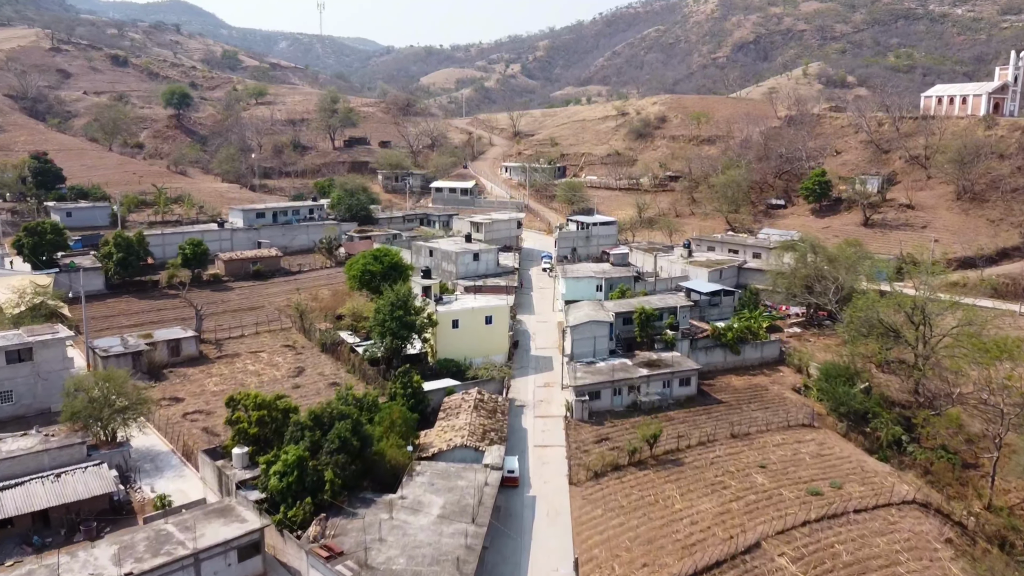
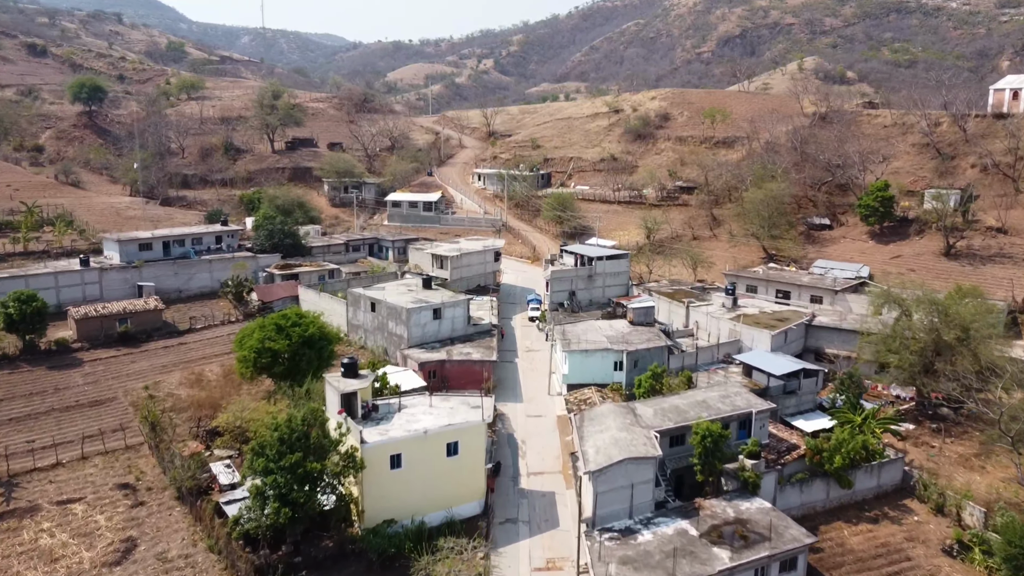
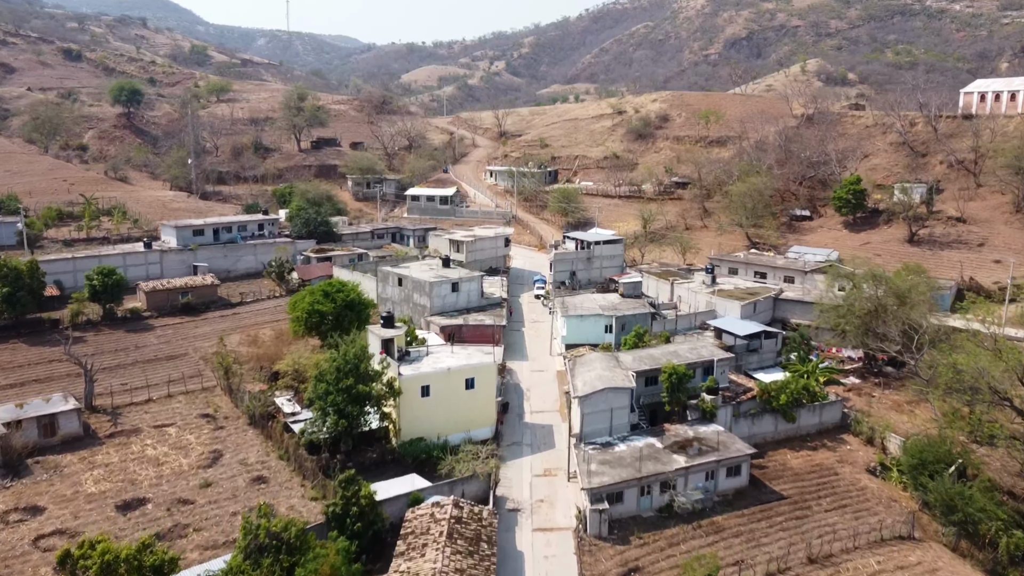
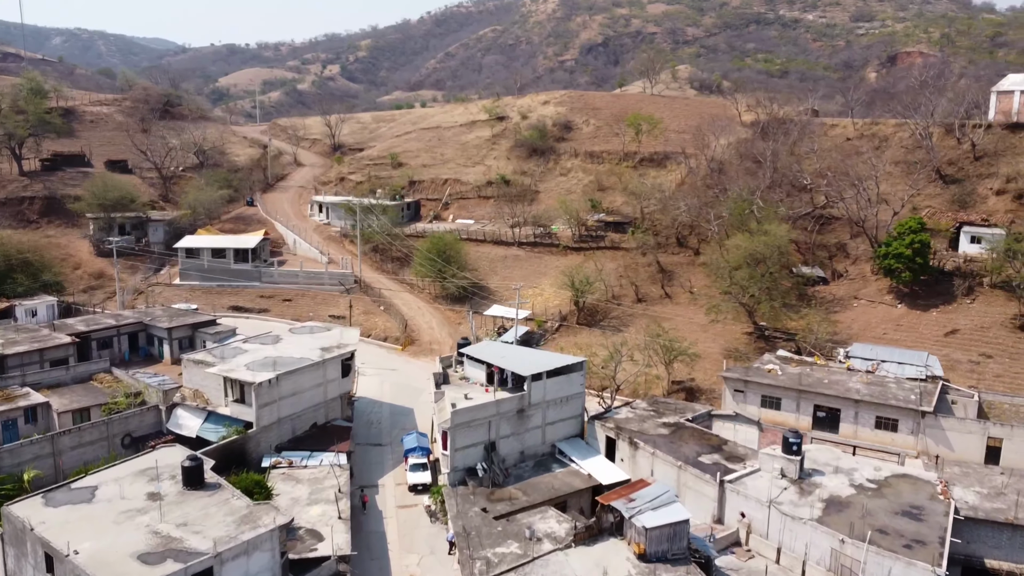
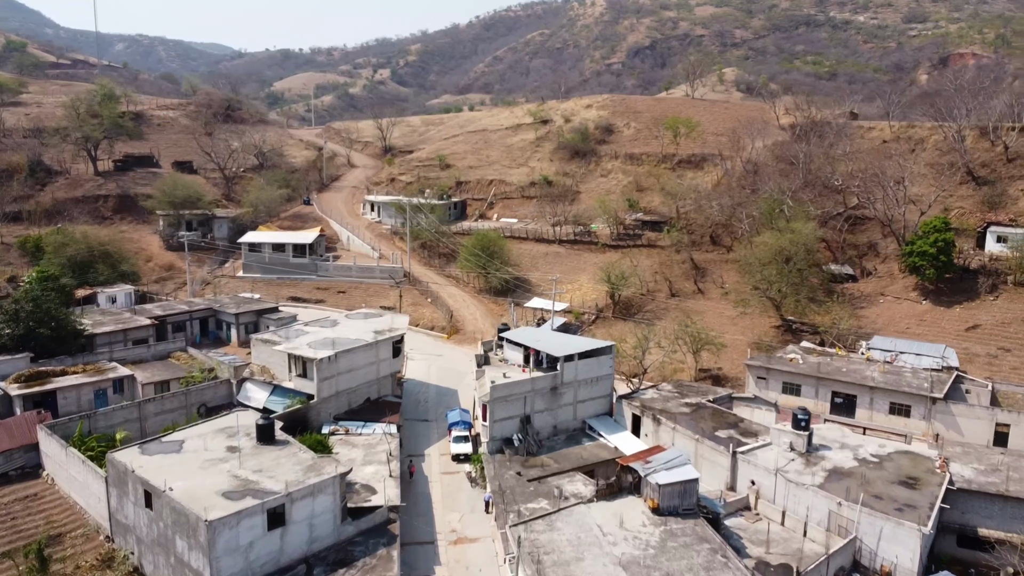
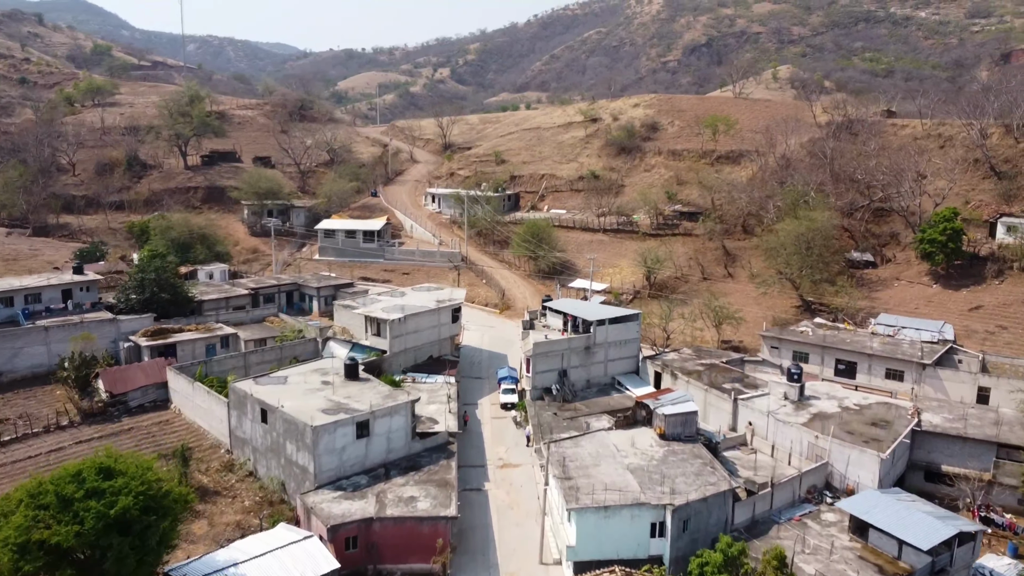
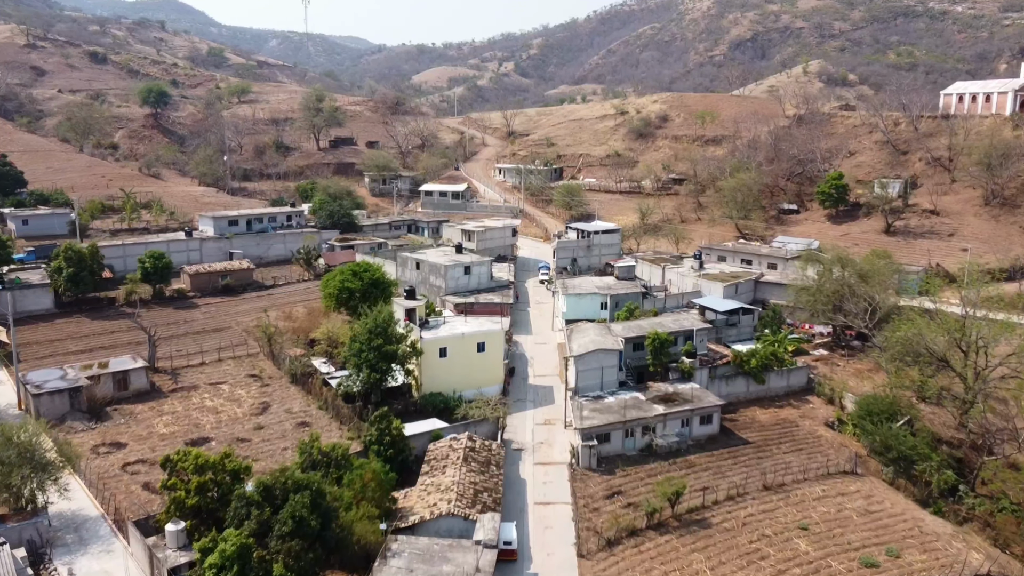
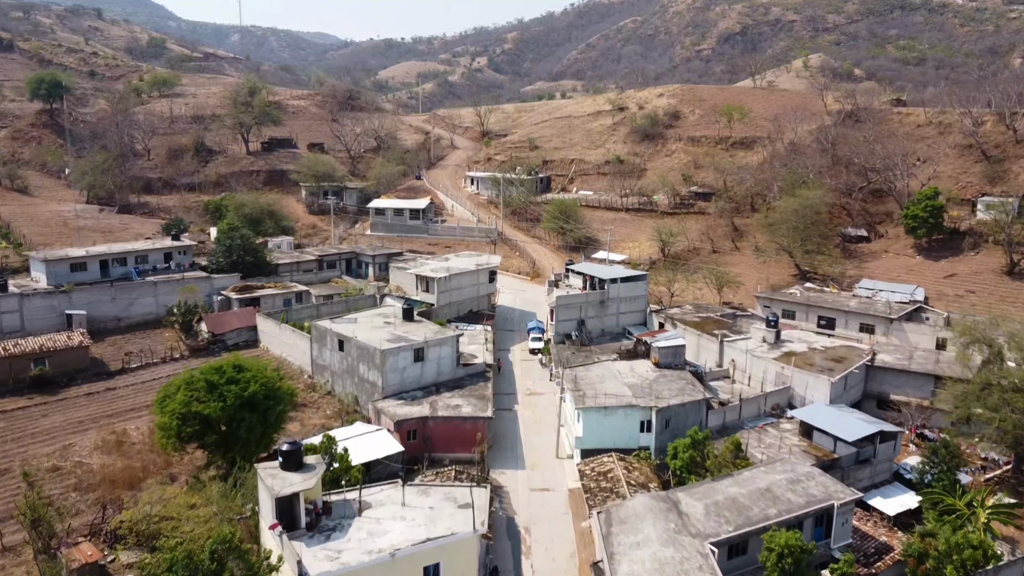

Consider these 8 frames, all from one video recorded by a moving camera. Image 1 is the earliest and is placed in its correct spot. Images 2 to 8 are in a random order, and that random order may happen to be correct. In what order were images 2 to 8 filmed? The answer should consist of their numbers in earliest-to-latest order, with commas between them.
7, 3, 2, 8, 6, 5, 4
